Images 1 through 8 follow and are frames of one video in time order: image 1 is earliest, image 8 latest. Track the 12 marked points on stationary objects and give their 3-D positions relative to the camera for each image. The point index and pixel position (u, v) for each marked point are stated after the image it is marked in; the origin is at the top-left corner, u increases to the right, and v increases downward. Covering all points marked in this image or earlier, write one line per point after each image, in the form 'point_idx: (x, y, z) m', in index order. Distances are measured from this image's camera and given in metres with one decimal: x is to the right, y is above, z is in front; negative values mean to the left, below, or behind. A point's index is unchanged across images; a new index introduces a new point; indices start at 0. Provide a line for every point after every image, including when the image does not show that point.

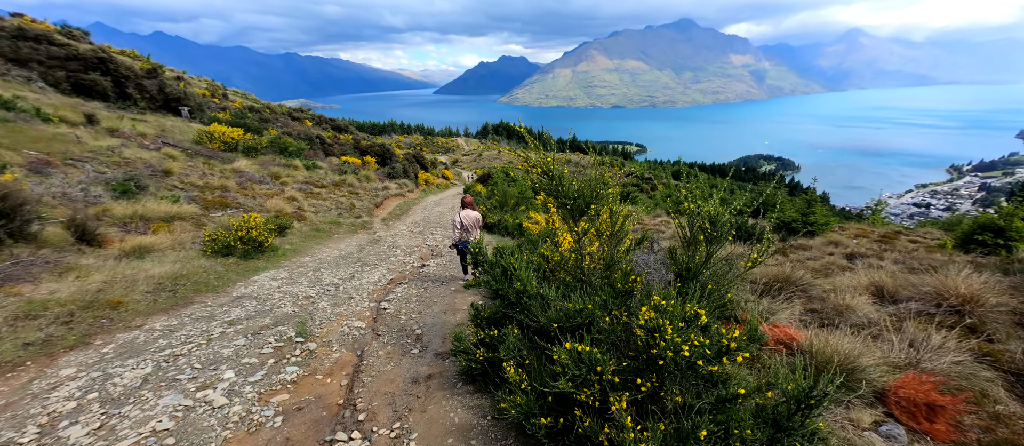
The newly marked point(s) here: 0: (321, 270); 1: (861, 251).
0: (-4.3, -1.1, +8.4) m
1: (+11.0, -0.9, +11.8) m
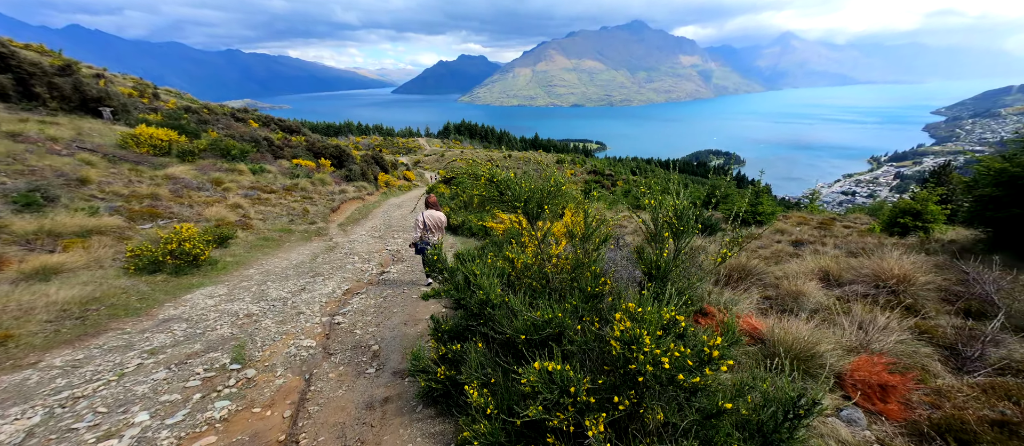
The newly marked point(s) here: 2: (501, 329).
0: (-5.1, -1.3, +7.7) m
1: (+9.9, -0.5, +12.5) m
2: (-0.1, -1.2, +4.2) m
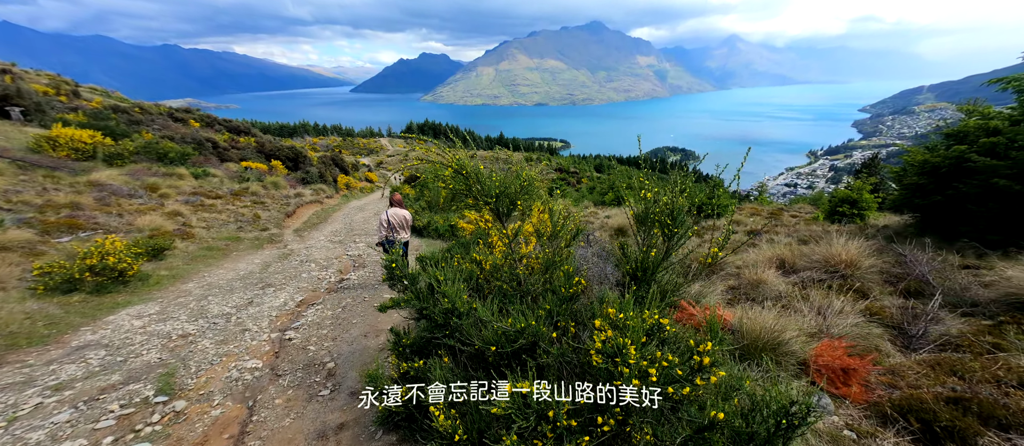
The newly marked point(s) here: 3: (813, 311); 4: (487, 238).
0: (-5.7, -1.4, +7.0) m
1: (+8.7, -0.2, +13.0) m
2: (-0.5, -1.2, +3.9) m
3: (+4.5, -1.3, +5.7) m
4: (-0.4, -0.3, +6.6) m
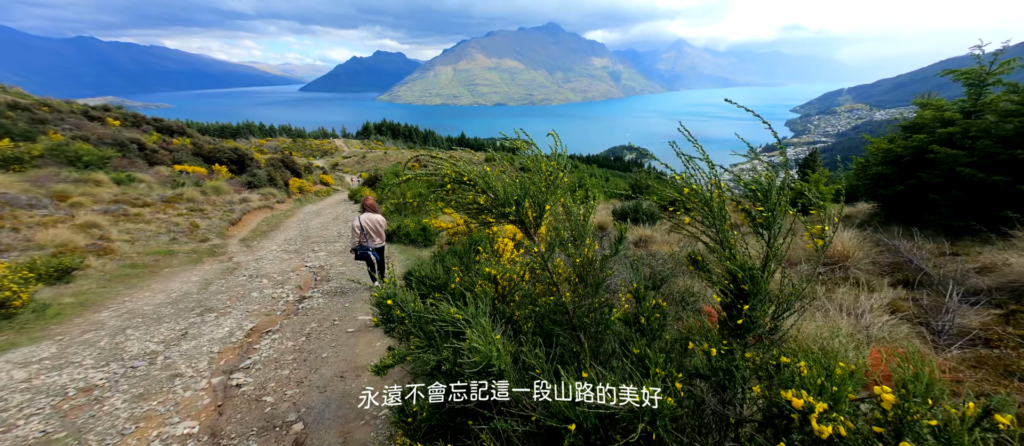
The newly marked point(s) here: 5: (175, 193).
0: (-5.7, -1.6, +5.6) m
1: (+8.0, 0.0, +13.0) m
2: (-0.2, -1.2, +3.0) m
3: (+4.5, -1.2, +5.3) m
4: (-0.5, -0.3, +5.7) m
5: (-17.0, +1.5, +19.1) m
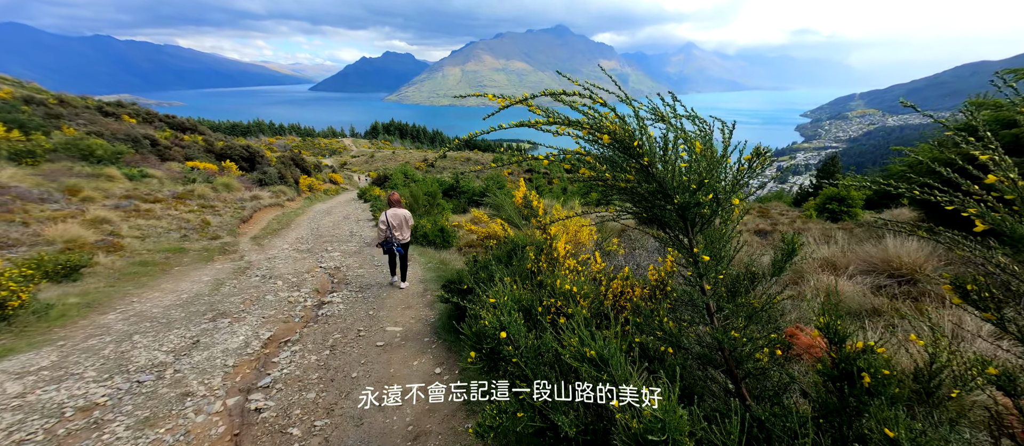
0: (-5.1, -1.6, +5.1) m
1: (+8.7, -0.2, +12.3) m
2: (+0.3, -1.3, +2.5) m
3: (+5.1, -1.3, +4.7) m
4: (+0.1, -0.3, +5.2) m
5: (-16.2, +1.7, +18.8) m
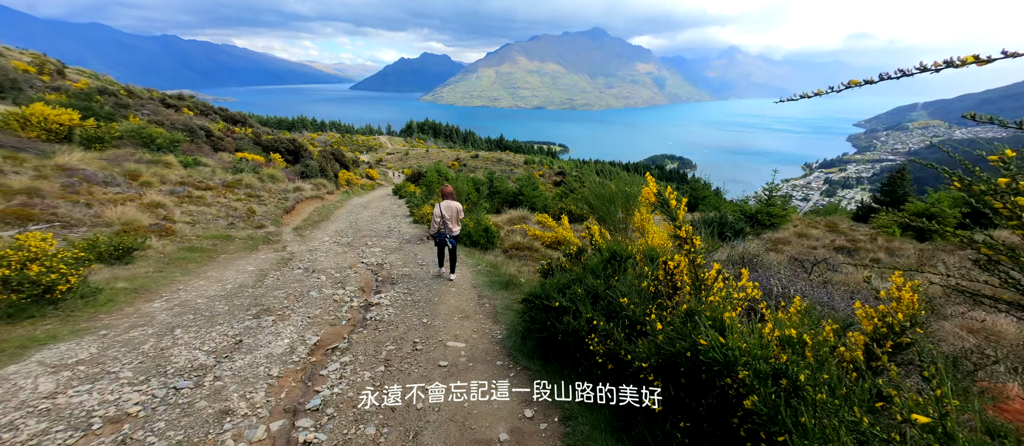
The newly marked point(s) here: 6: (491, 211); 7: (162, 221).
0: (-4.2, -1.4, +4.7) m
1: (+10.1, -0.7, +10.9) m
2: (+1.0, -1.3, +1.7) m
3: (+5.9, -1.6, +3.5) m
4: (+1.0, -0.4, +4.4) m
5: (-14.1, +2.3, +19.2) m
6: (-1.1, +0.6, +18.8) m
7: (-11.5, +0.1, +12.4) m
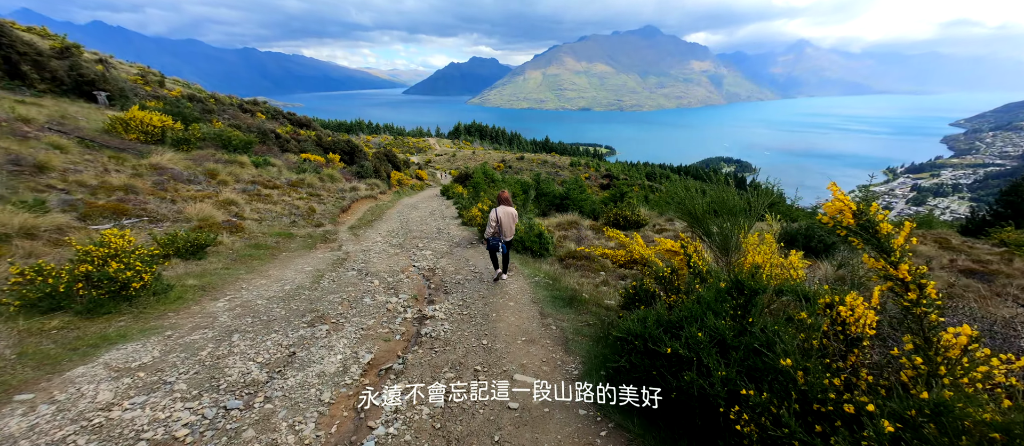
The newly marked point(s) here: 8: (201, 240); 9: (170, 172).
0: (-3.4, -1.5, +4.6) m
1: (+11.6, -1.1, +9.0) m
2: (+1.4, -1.5, +1.0) m
3: (+6.5, -1.9, +2.2) m
4: (+1.8, -0.6, +3.7) m
5: (-11.4, +2.4, +20.2) m
6: (+1.4, +0.4, +18.2) m
7: (-9.7, +0.2, +13.0) m
8: (-7.8, -0.4, +9.4) m
9: (-13.7, +2.0, +15.1) m
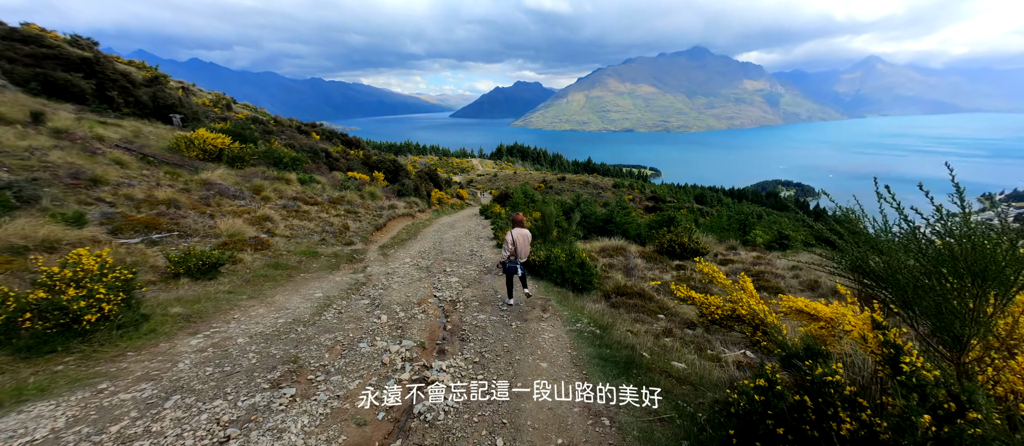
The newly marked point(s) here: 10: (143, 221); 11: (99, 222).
0: (-3.2, -1.7, +3.4) m
1: (+12.2, -1.9, +6.2) m
2: (+1.3, -1.6, -0.7) m
3: (+6.4, -2.2, -0.1) m
4: (+1.9, -0.9, +2.0) m
5: (-9.3, +1.5, +19.9) m
6: (+3.1, -0.7, +16.5) m
7: (-8.4, -0.4, +12.5) m
8: (-7.0, -0.8, +8.7) m
9: (-12.2, +1.4, +15.1) m
10: (-10.9, +0.1, +10.9) m
11: (-11.4, 0.0, +10.3) m
